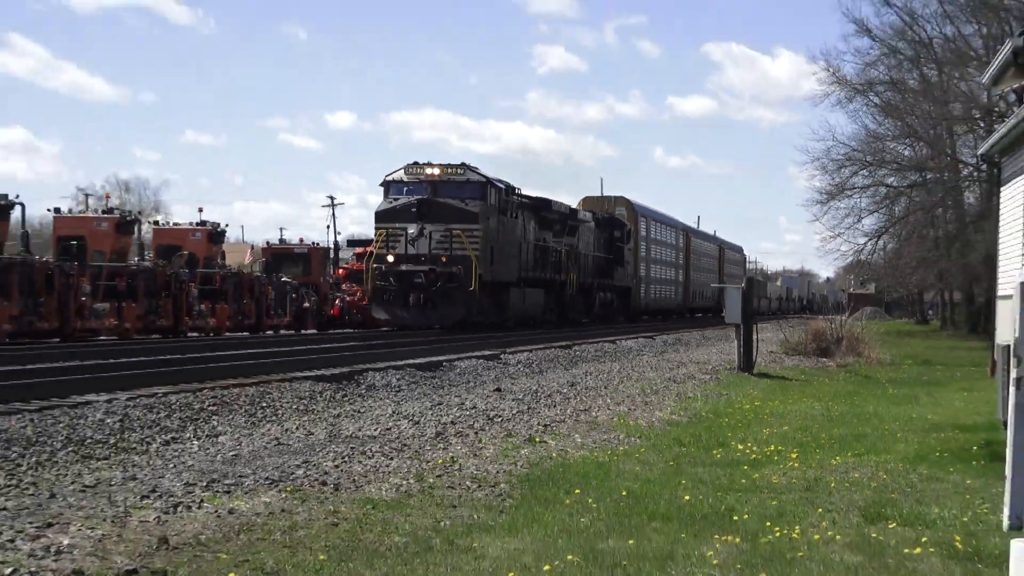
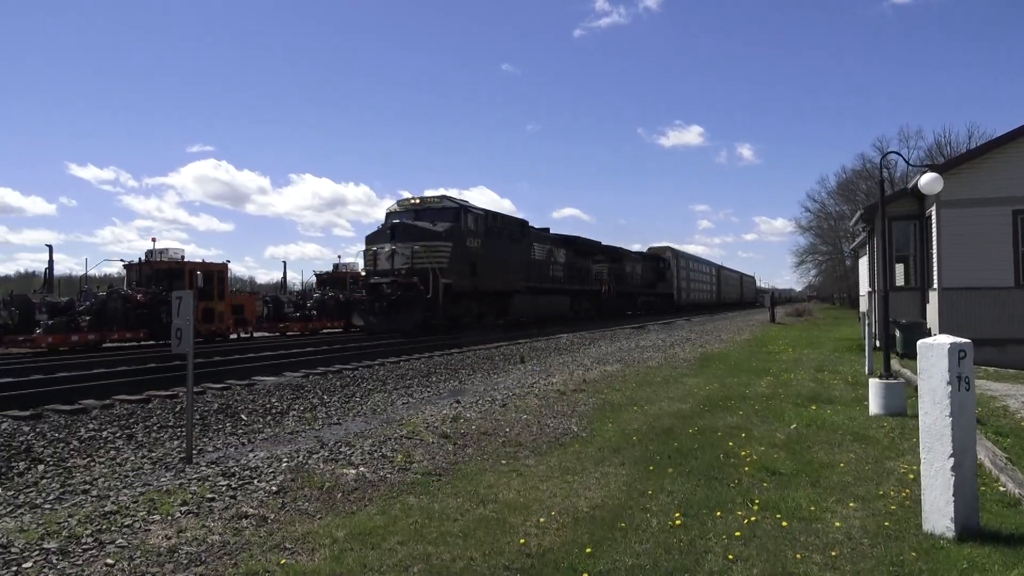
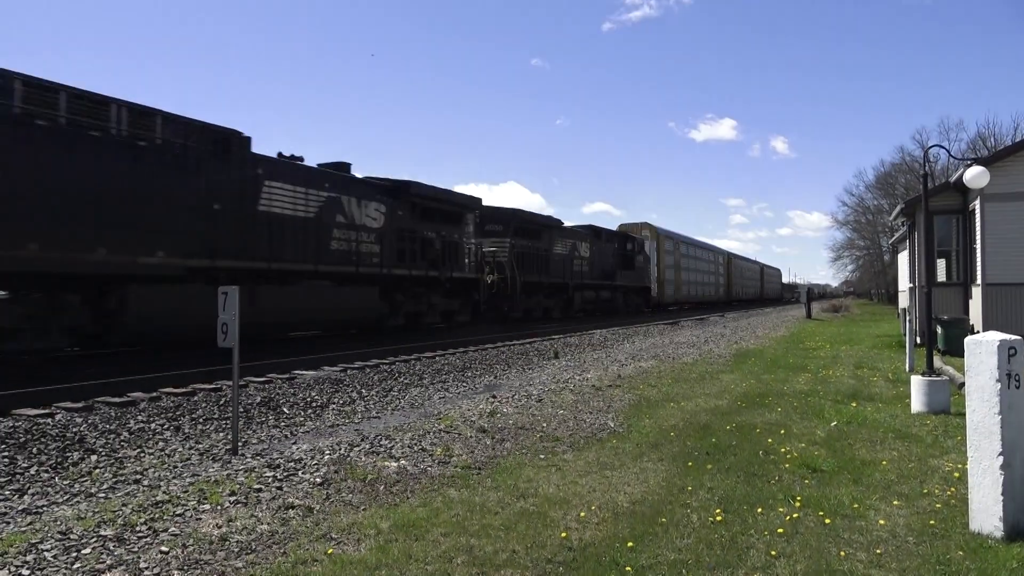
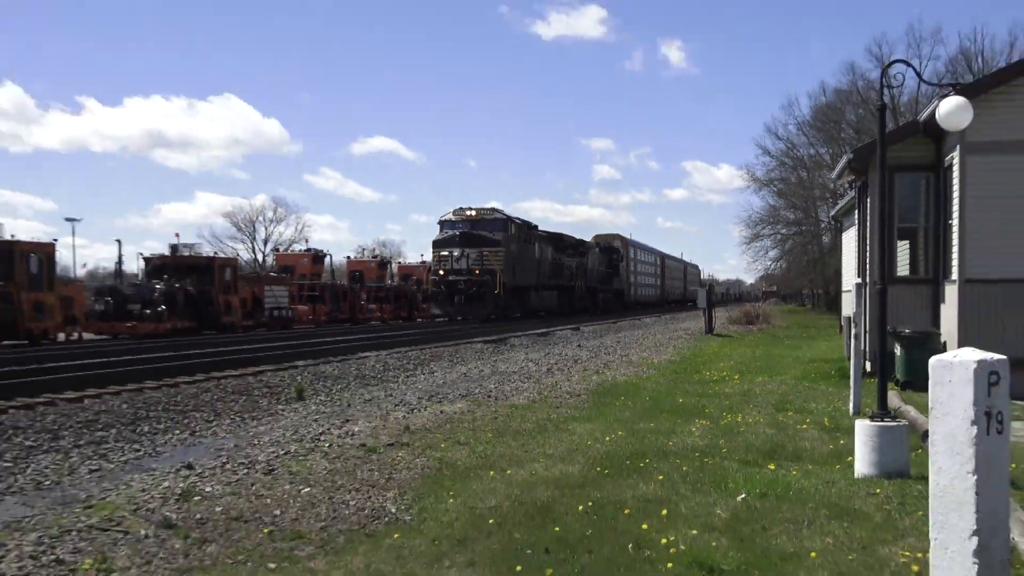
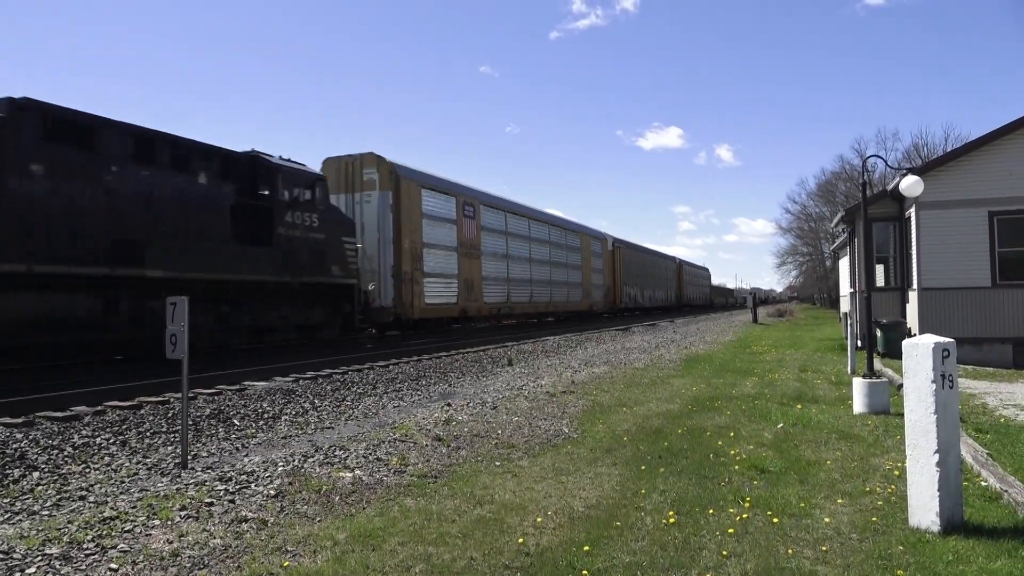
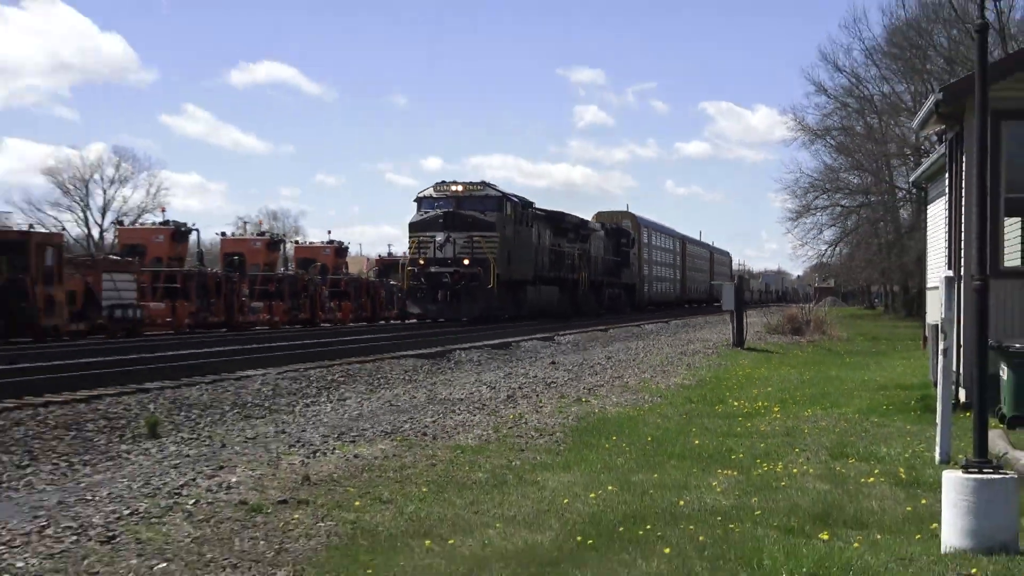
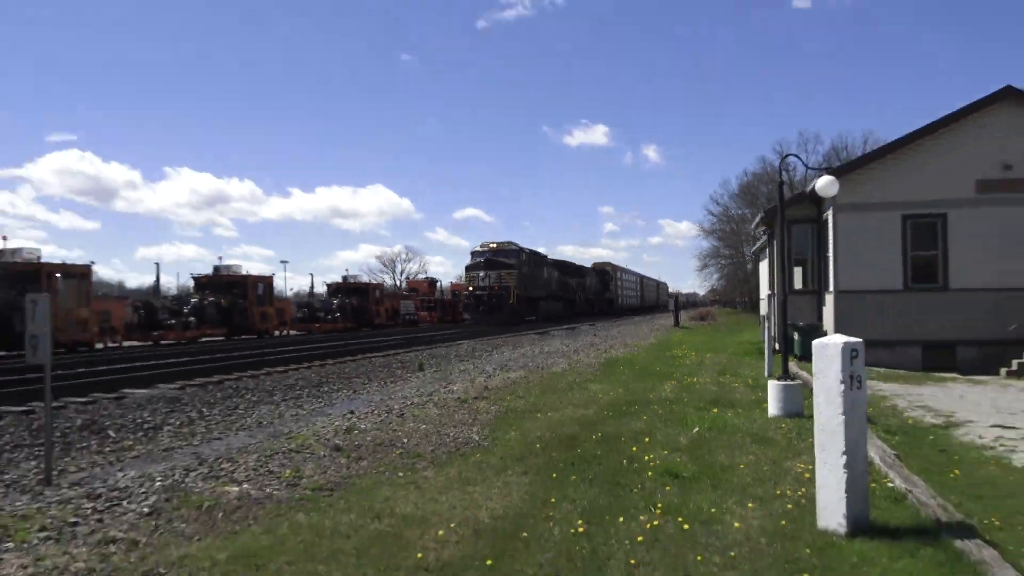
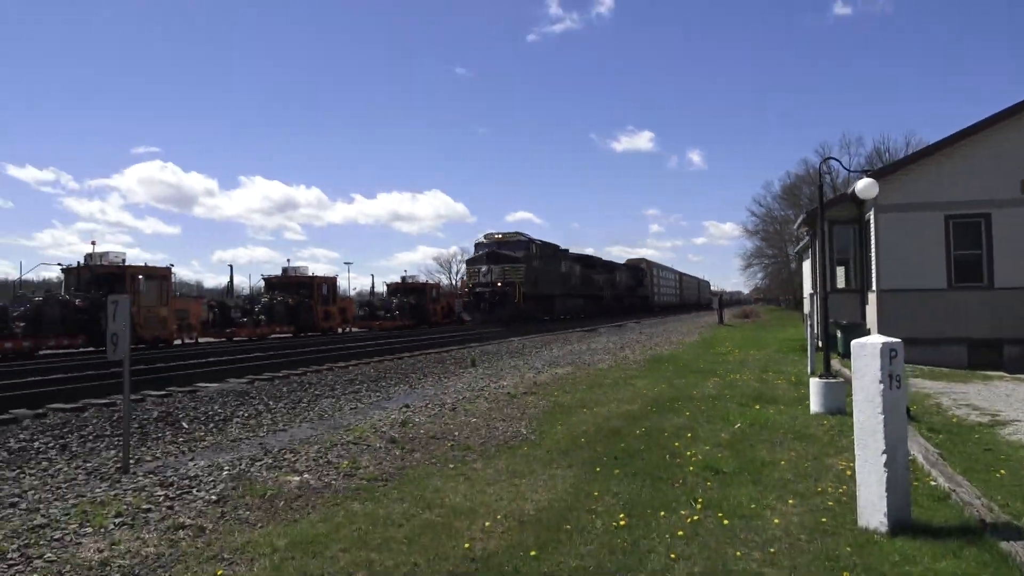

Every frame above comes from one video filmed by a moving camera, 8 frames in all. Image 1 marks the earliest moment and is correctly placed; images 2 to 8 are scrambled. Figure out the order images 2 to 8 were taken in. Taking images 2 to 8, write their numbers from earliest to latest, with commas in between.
6, 4, 7, 8, 2, 3, 5
